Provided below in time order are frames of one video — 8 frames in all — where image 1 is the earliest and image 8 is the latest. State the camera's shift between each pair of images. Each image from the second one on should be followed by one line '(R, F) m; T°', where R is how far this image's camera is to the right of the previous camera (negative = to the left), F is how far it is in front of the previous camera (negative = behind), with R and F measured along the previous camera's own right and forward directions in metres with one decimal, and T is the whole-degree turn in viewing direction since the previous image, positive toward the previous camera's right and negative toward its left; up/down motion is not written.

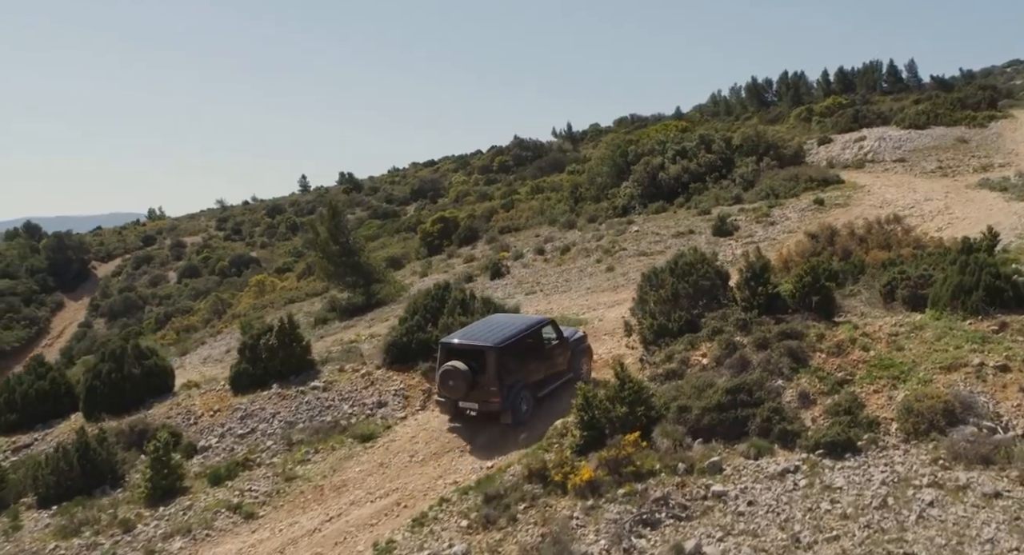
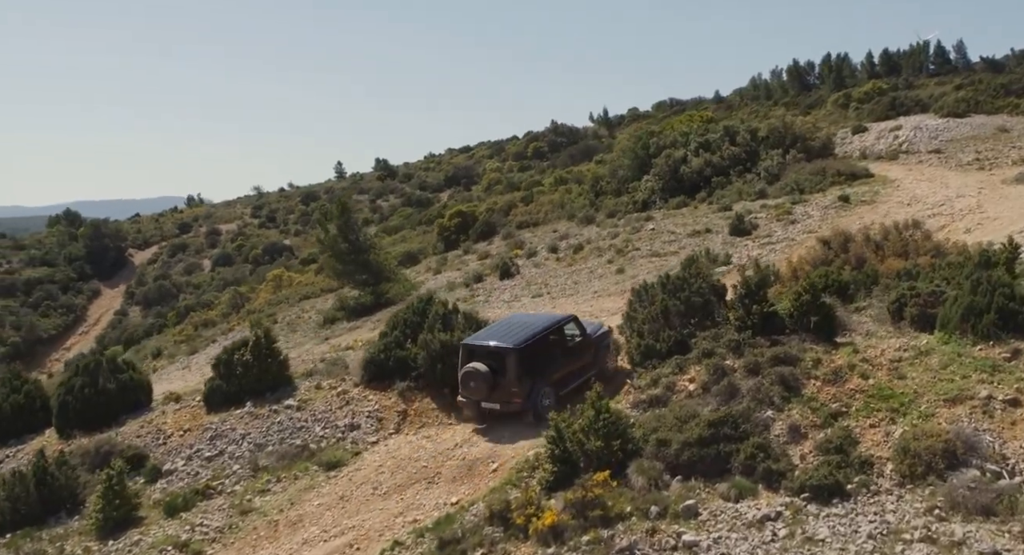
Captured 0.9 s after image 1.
(+0.8, +0.7) m; -2°
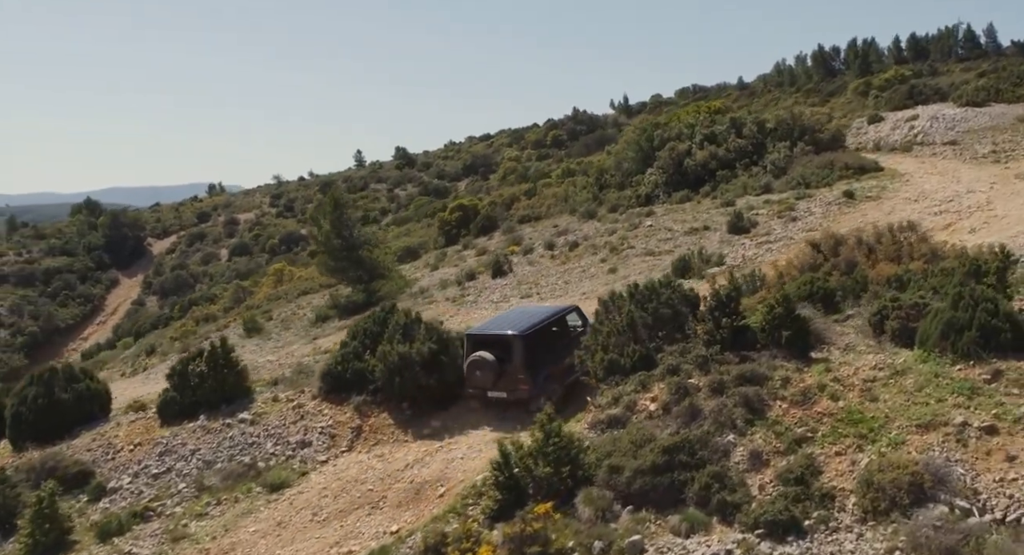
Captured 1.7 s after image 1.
(+0.8, +0.6) m; -1°
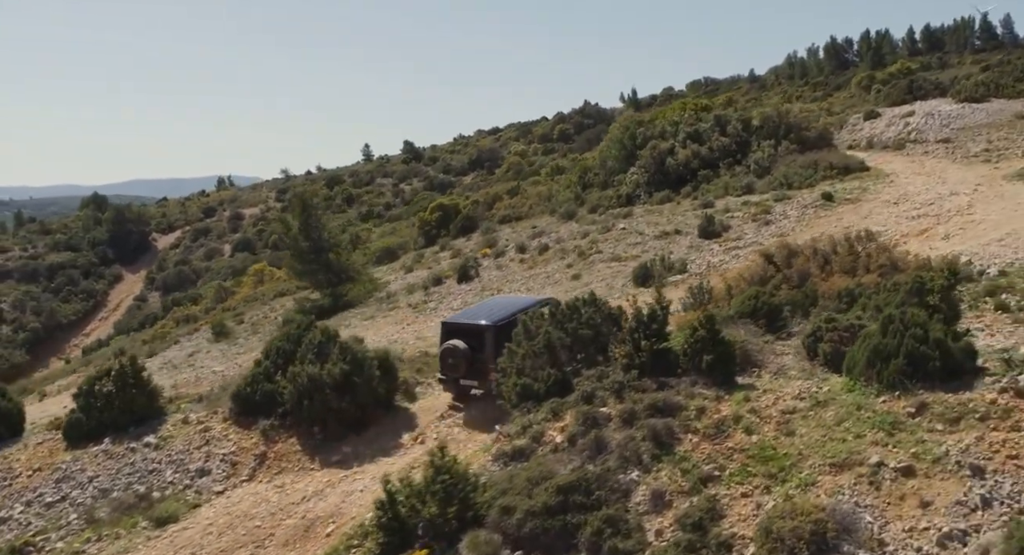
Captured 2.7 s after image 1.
(+1.3, +0.6) m; -1°
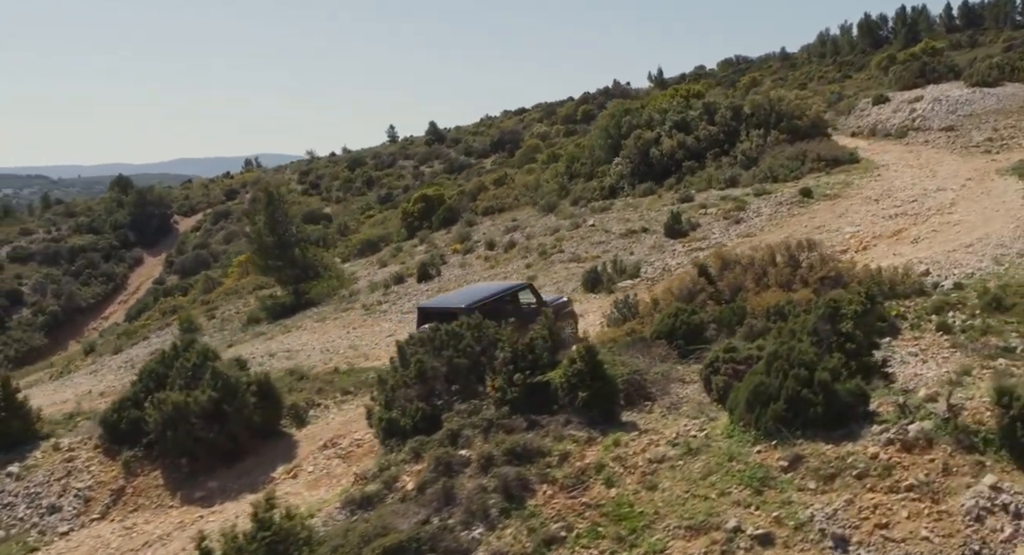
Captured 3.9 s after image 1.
(+1.9, +0.9) m; -2°
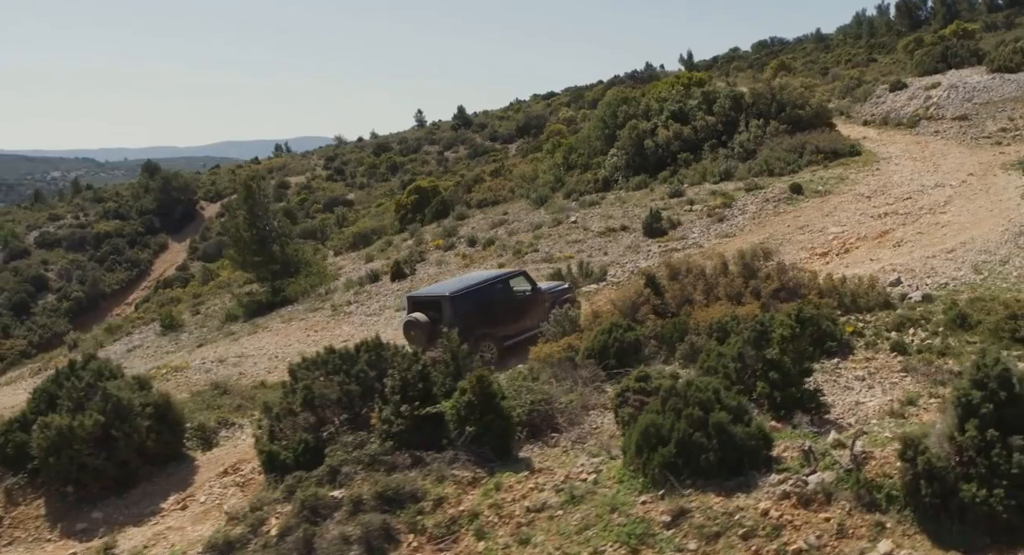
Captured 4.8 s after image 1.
(+1.5, +0.8) m; -2°
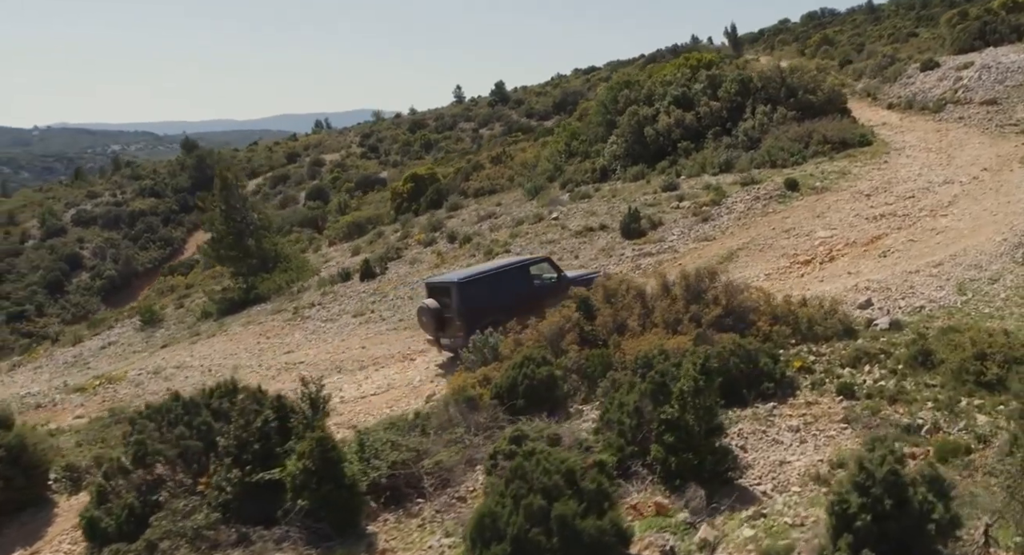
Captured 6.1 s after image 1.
(+1.7, +1.3) m; -3°
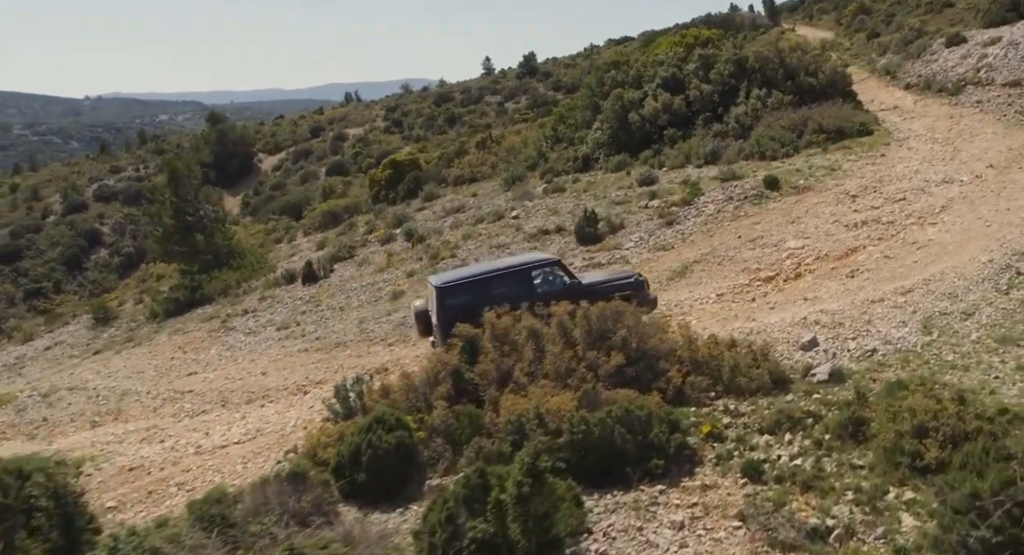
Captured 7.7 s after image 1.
(+1.9, +1.8) m; -2°
